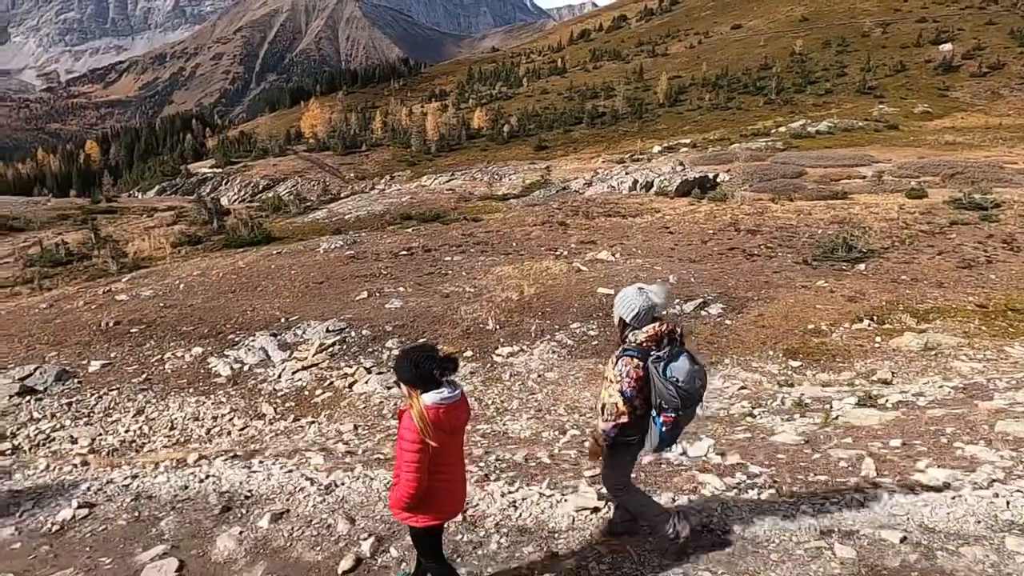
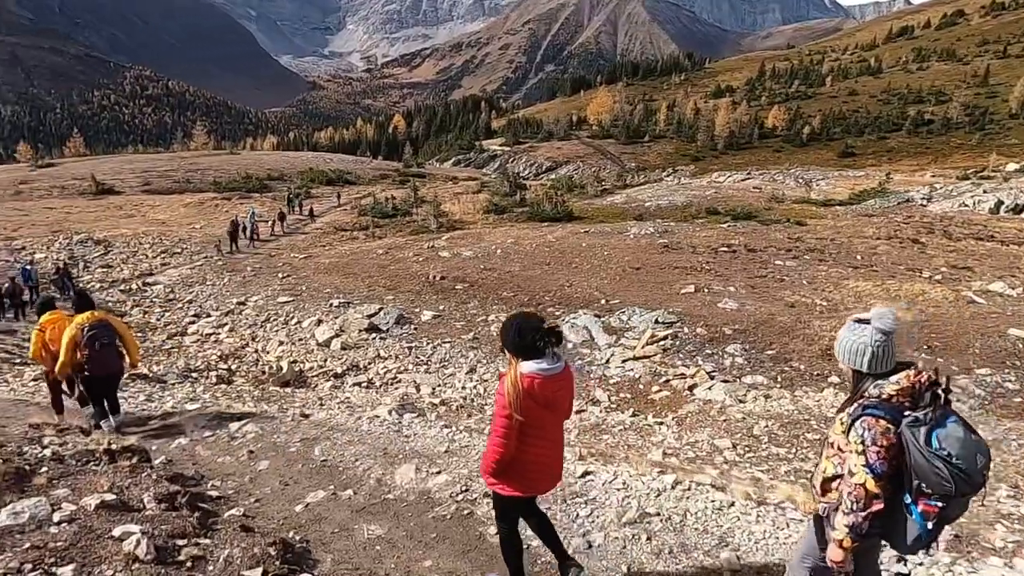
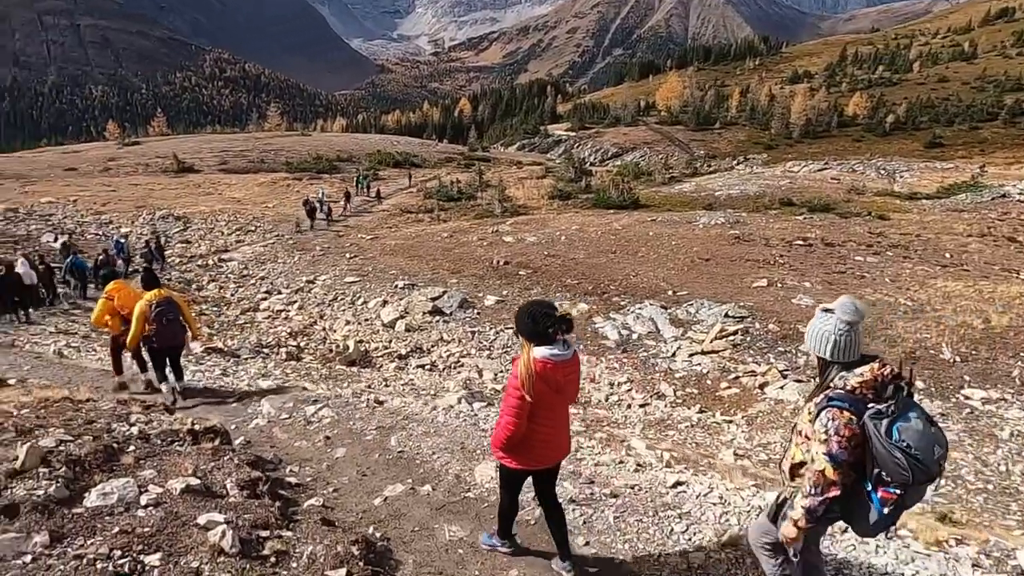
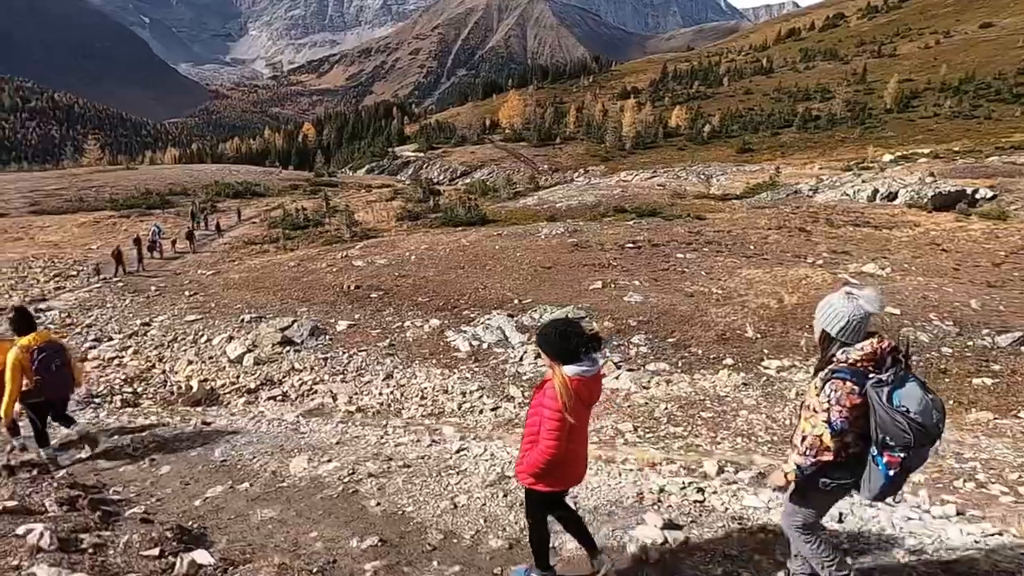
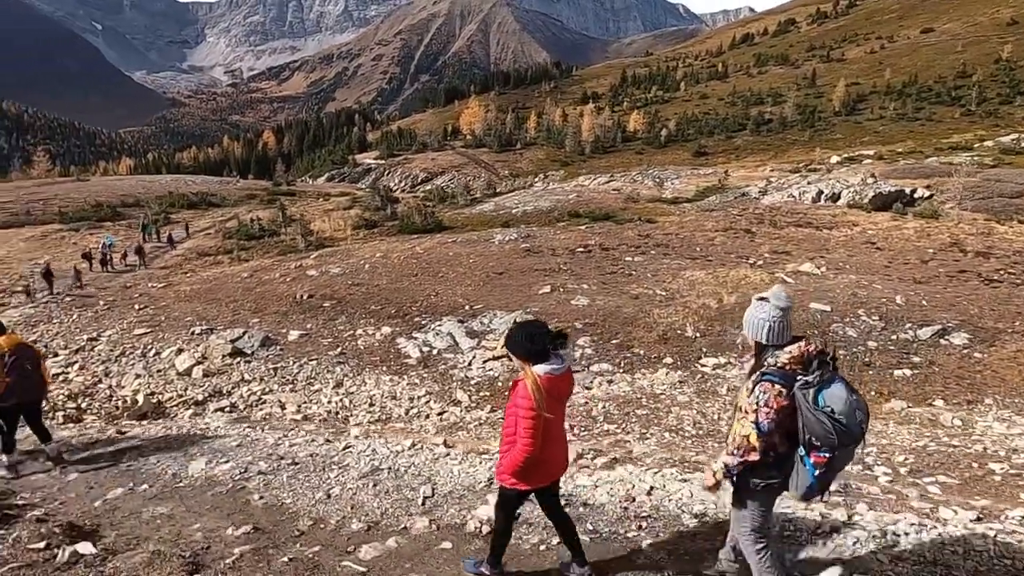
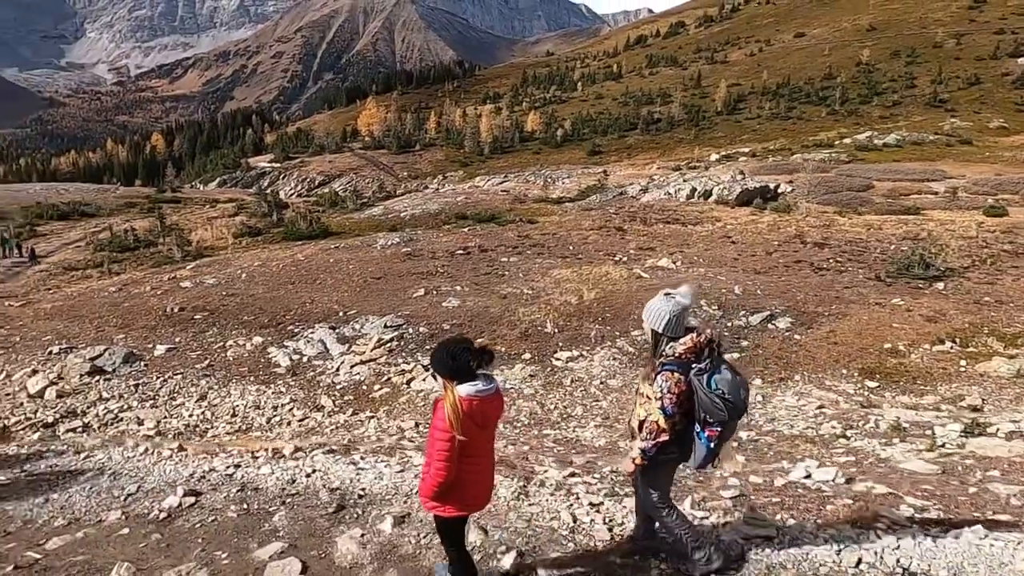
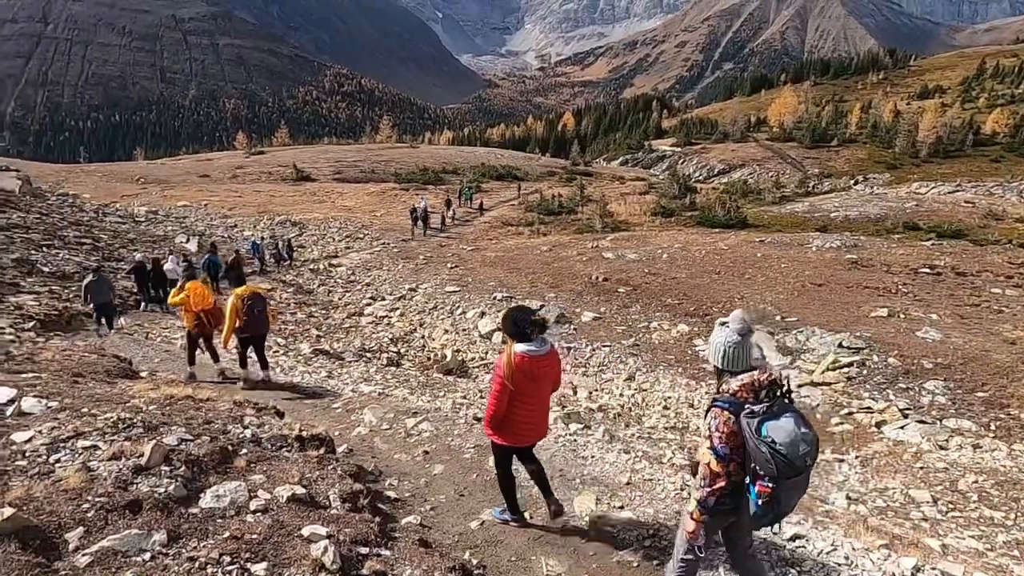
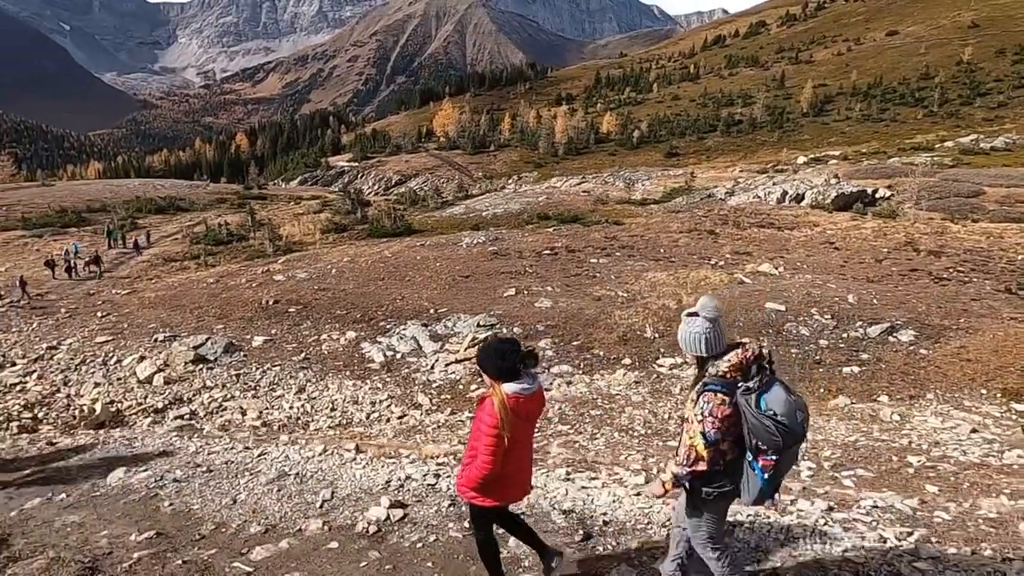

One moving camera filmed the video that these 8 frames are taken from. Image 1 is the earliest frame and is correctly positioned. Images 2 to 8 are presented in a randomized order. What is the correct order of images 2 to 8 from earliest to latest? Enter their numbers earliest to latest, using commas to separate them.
6, 8, 5, 4, 2, 3, 7
